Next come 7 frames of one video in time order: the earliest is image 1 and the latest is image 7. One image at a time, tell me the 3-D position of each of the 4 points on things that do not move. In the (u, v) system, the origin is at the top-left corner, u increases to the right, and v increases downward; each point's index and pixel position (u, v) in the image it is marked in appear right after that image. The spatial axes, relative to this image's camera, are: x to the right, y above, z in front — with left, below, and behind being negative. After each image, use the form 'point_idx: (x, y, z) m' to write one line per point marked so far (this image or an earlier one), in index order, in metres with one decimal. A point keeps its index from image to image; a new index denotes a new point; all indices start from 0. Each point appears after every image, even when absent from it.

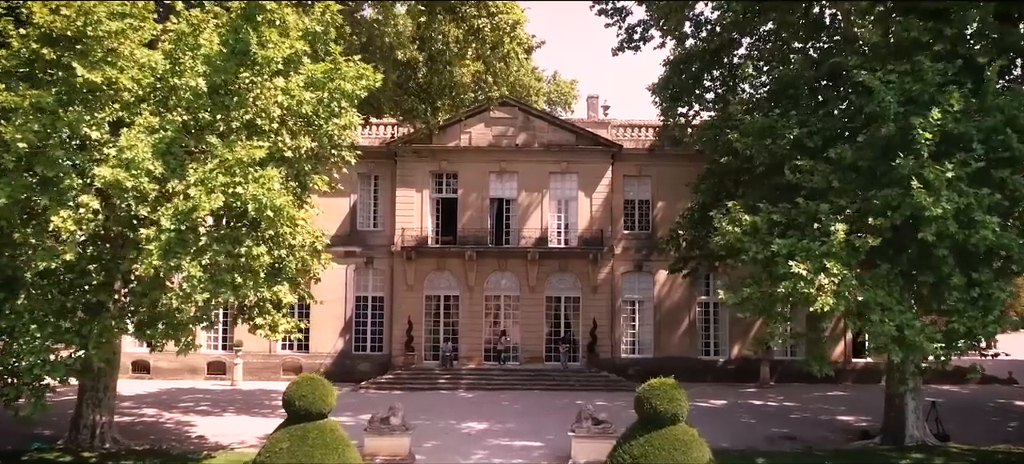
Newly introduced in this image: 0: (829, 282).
0: (+4.2, -0.7, +9.6) m
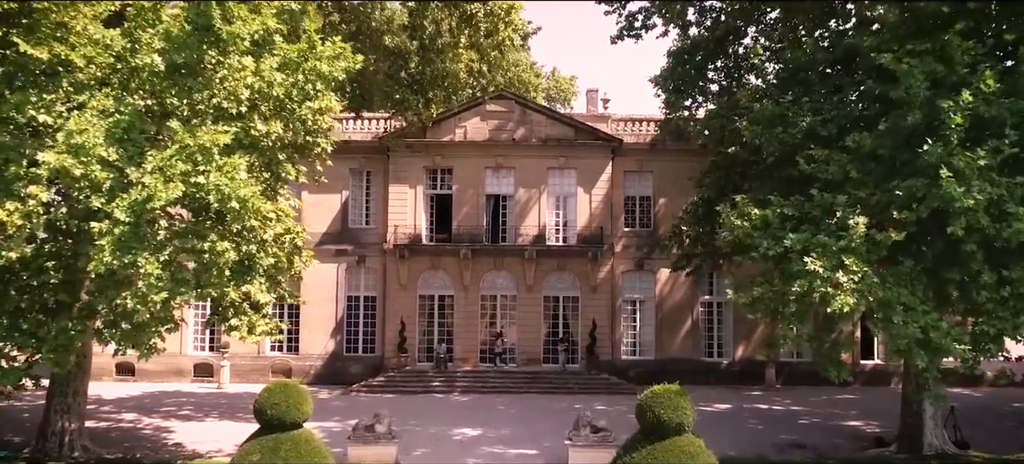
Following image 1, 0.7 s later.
0: (+4.1, -0.6, +8.8) m
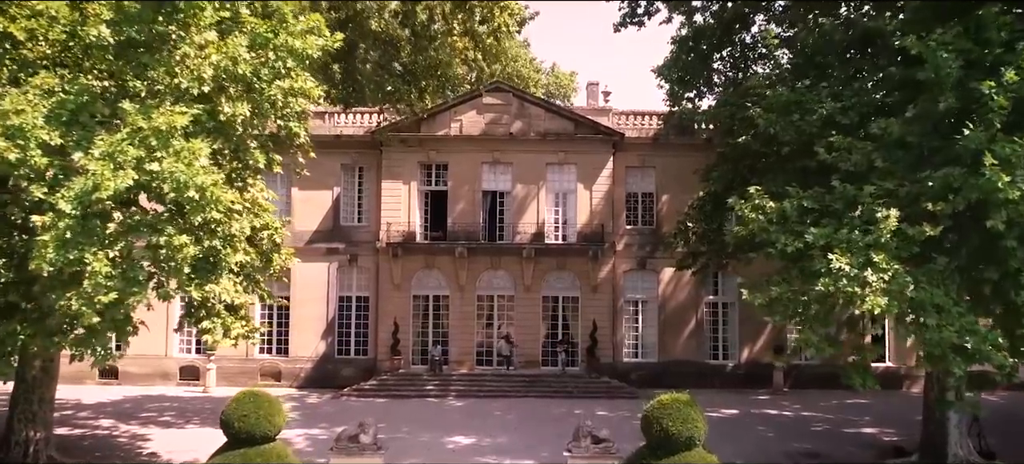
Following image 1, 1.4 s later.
0: (+4.0, -0.5, +7.9) m
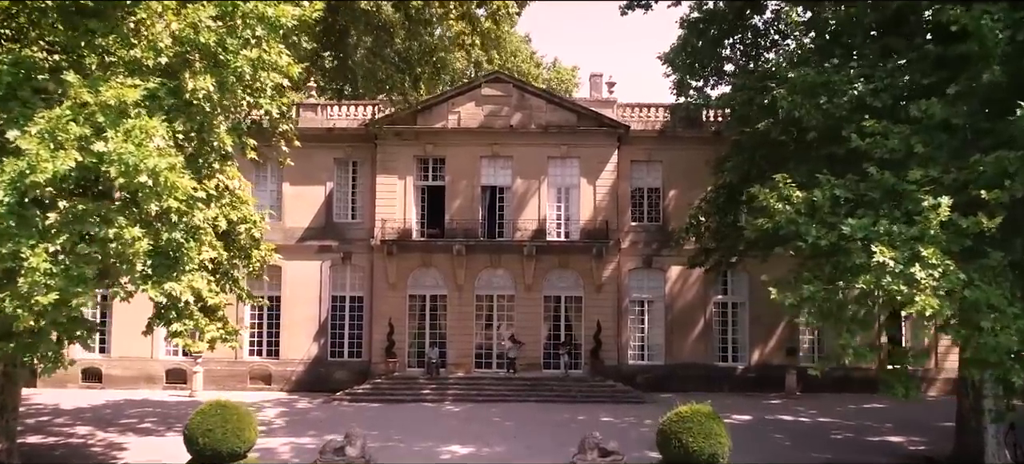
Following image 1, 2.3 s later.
0: (+4.0, -0.4, +7.0) m
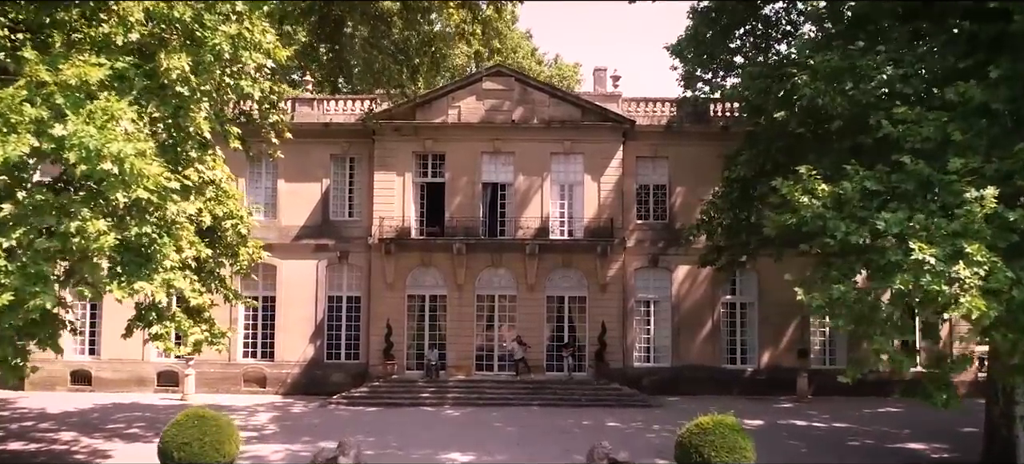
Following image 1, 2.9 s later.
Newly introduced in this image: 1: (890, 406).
0: (+4.0, -0.4, +6.4) m
1: (+9.1, -4.2, +17.7) m
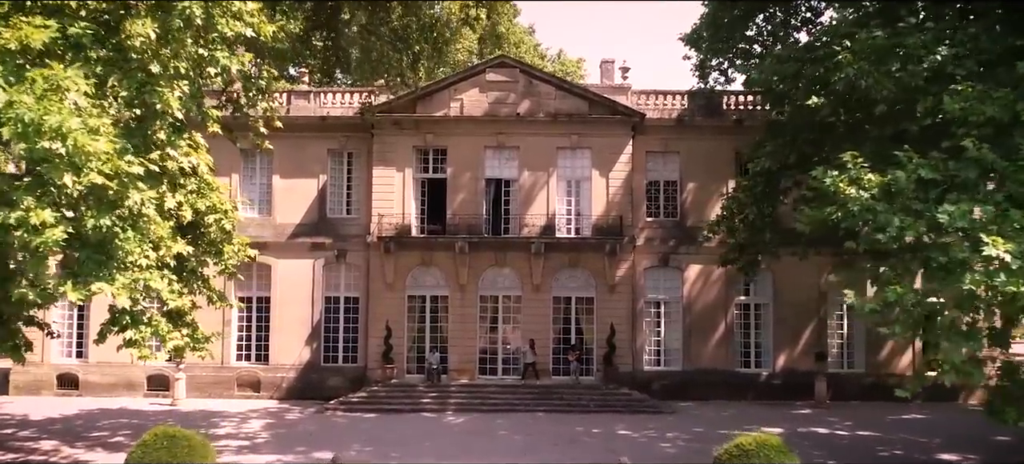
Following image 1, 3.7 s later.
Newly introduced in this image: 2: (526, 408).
0: (+4.1, -0.3, +5.6) m
1: (+9.2, -4.1, +16.8) m
2: (+0.3, -4.1, +17.0) m
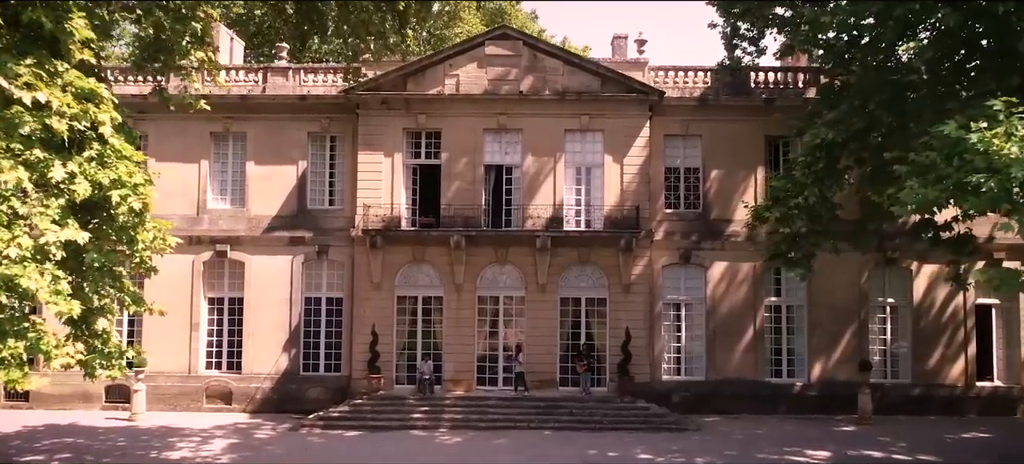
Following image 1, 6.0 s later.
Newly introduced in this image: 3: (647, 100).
0: (+4.2, -0.2, +3.4) m
1: (+9.3, -4.0, +14.7) m
2: (+0.4, -3.9, +14.9) m
3: (+3.1, +3.1, +17.1) m
